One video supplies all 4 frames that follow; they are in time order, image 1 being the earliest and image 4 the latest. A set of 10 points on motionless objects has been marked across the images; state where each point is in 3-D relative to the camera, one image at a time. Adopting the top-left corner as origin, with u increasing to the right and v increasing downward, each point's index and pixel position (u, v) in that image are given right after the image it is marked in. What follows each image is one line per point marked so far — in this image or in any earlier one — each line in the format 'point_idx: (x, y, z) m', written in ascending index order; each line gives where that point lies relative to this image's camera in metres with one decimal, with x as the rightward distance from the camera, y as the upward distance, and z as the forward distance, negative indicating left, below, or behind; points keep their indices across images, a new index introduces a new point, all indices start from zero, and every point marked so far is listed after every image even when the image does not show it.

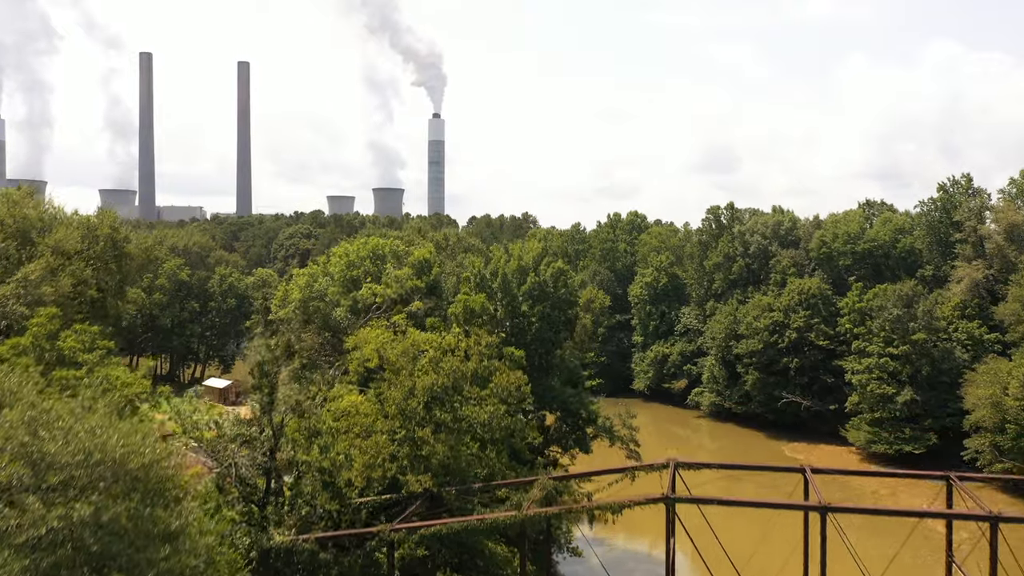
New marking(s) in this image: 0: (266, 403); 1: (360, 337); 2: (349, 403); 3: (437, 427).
0: (-4.9, -2.3, +13.3) m
1: (-3.5, -1.1, +15.6) m
2: (-3.3, -2.3, +13.4) m
3: (-1.5, -2.8, +13.4) m
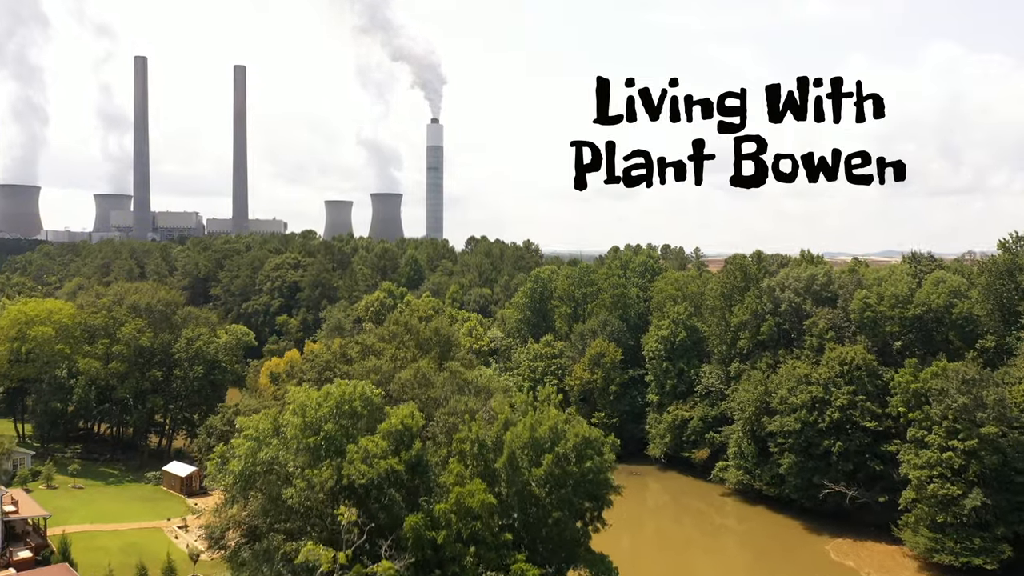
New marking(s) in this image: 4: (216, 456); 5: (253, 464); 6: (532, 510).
0: (-4.7, -6.3, +8.2) m
1: (-3.3, -5.1, +10.5) m
2: (-3.0, -6.3, +8.3) m
3: (-1.3, -6.8, +8.3) m
4: (-7.8, -4.3, +17.7) m
5: (-6.3, -4.3, +16.3) m
6: (+0.4, -5.0, +15.2) m
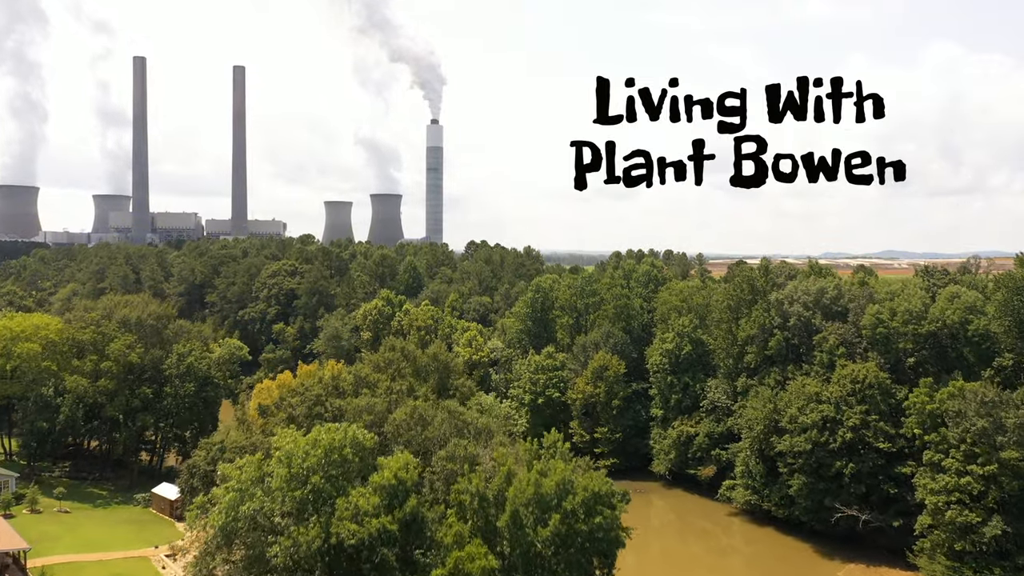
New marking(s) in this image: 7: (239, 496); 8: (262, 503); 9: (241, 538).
0: (-4.6, -7.2, +6.9) m
1: (-3.3, -6.0, +9.3) m
2: (-3.0, -7.2, +7.0) m
3: (-1.2, -7.6, +7.1) m
4: (-7.8, -5.2, +16.5) m
5: (-6.2, -5.1, +15.1) m
6: (+0.5, -5.9, +14.0) m
7: (-6.4, -4.7, +15.7) m
8: (-5.7, -4.9, +15.4) m
9: (-6.1, -5.6, +15.2) m
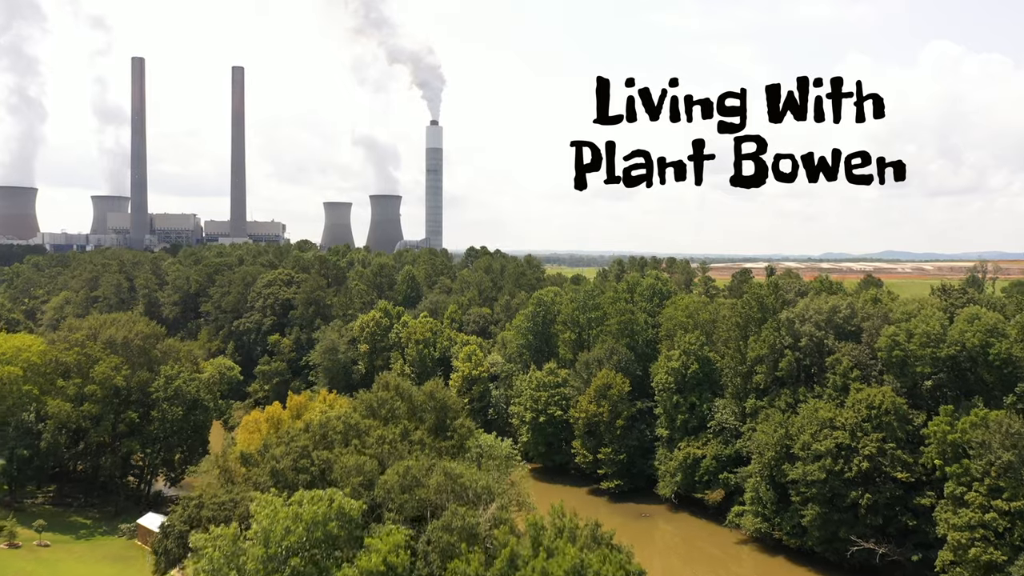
0: (-4.5, -8.3, +5.4) m
1: (-3.2, -7.1, +7.8) m
2: (-2.9, -8.3, +5.5) m
3: (-1.2, -8.8, +5.6) m
4: (-7.7, -6.3, +15.0) m
5: (-6.2, -6.3, +13.6) m
6: (+0.5, -7.0, +12.5) m
7: (-6.3, -5.8, +14.2) m
8: (-5.6, -6.0, +13.9) m
9: (-6.1, -6.8, +13.7) m
